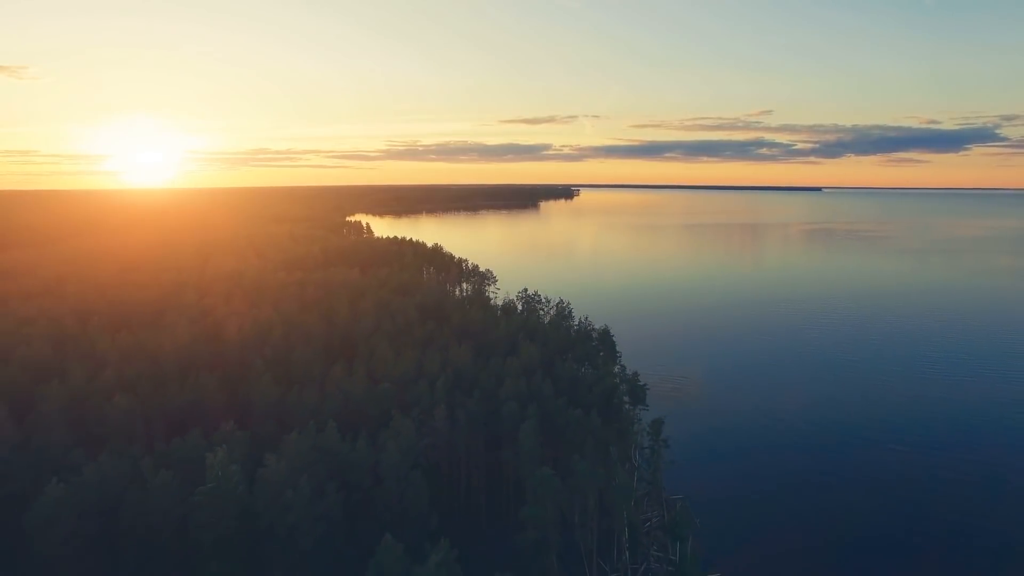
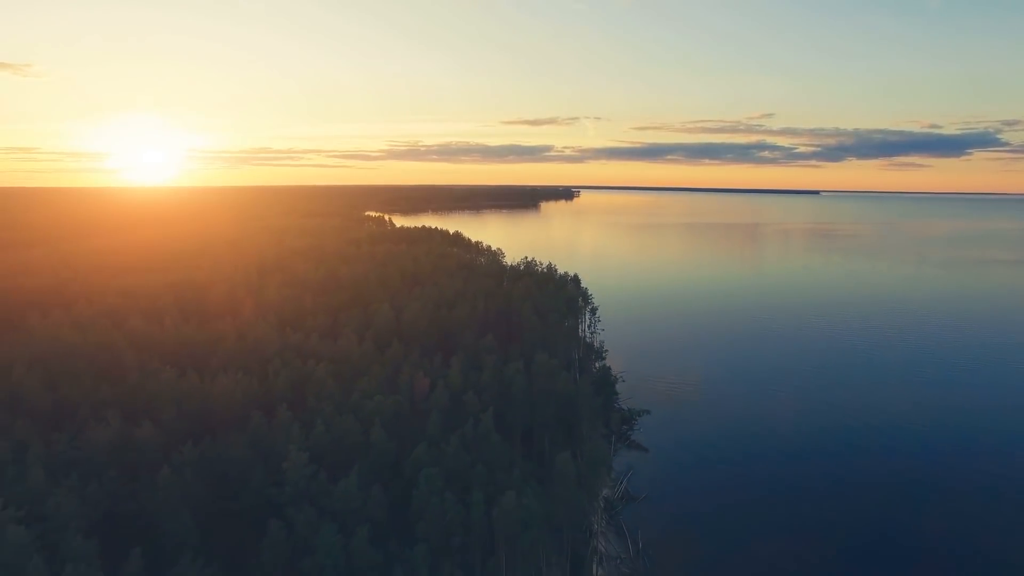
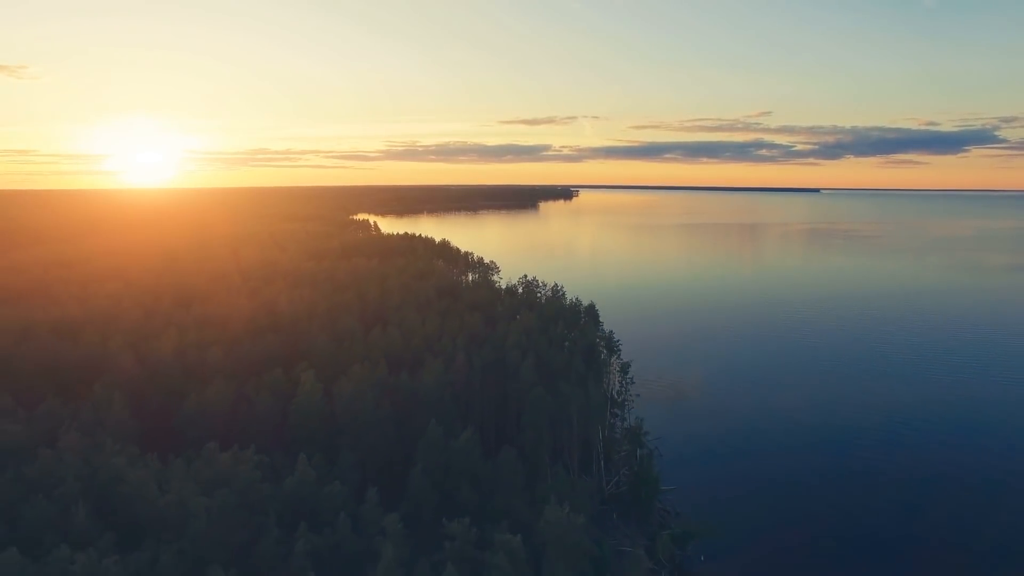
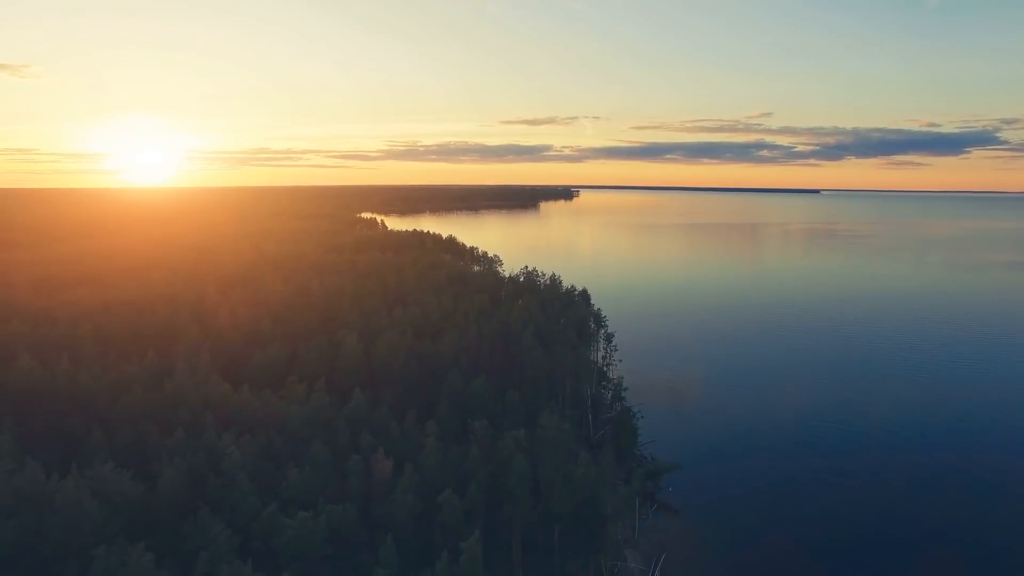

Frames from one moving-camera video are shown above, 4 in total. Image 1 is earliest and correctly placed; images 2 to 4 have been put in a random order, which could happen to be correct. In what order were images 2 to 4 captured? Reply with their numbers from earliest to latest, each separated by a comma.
3, 4, 2
